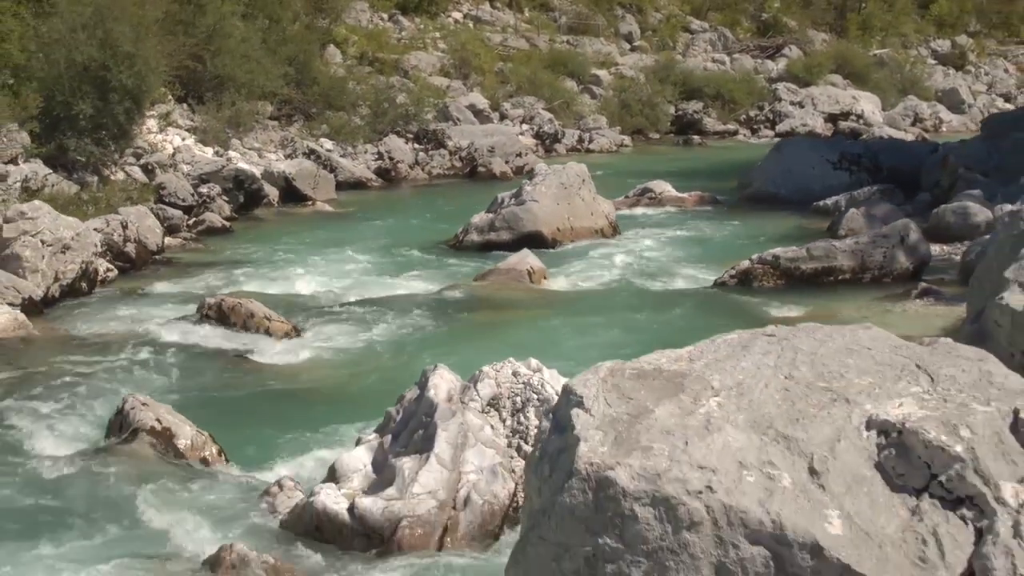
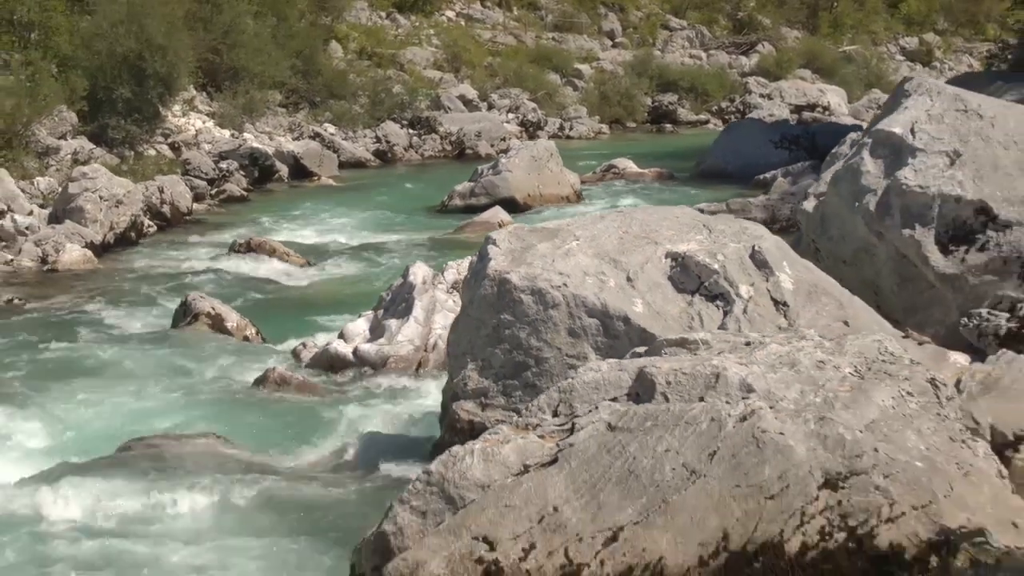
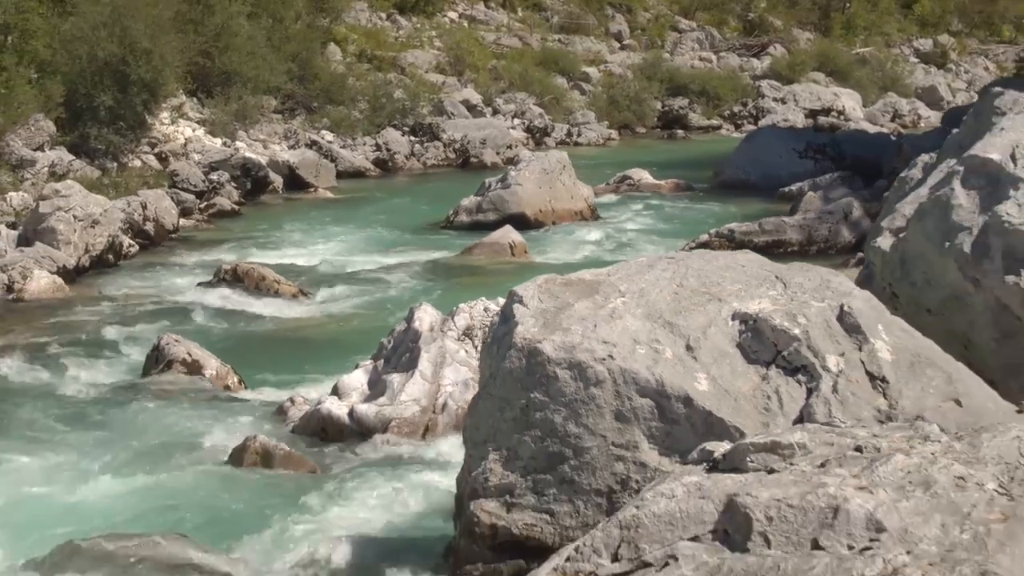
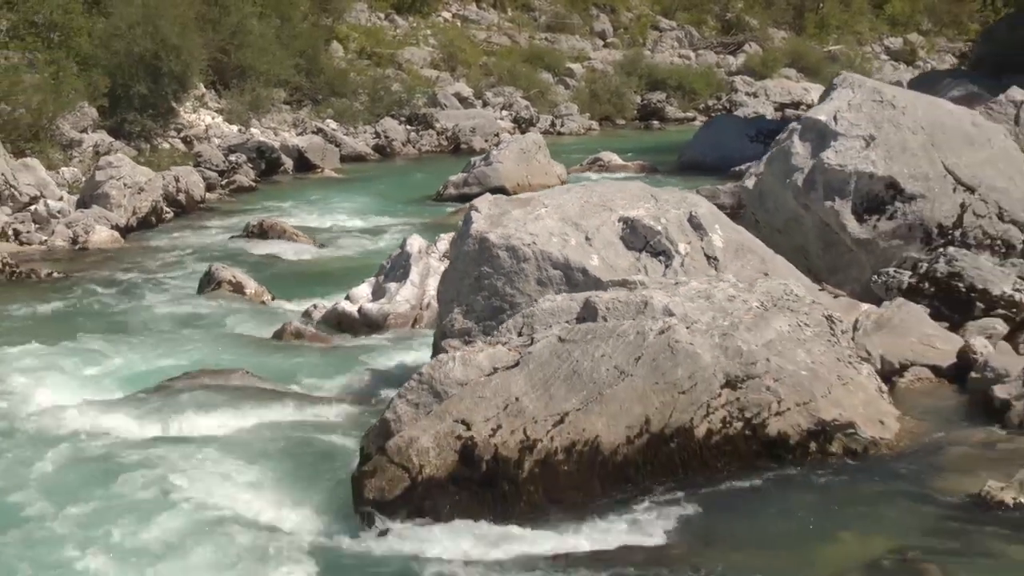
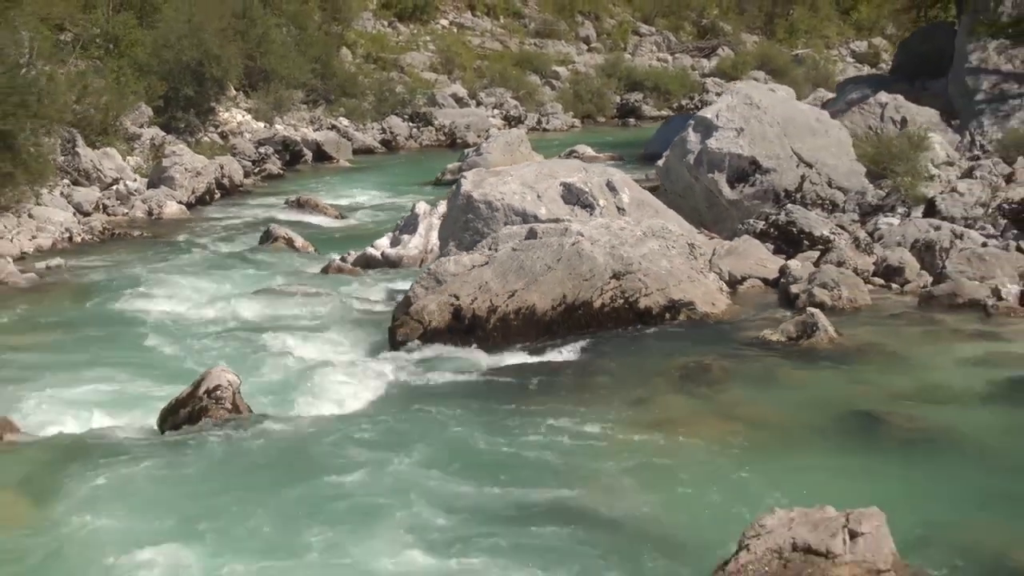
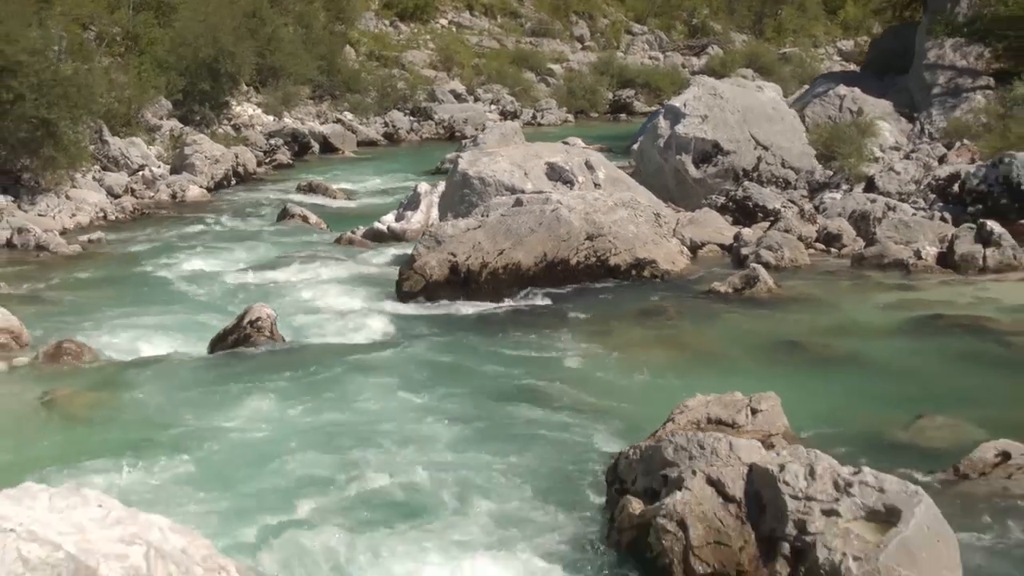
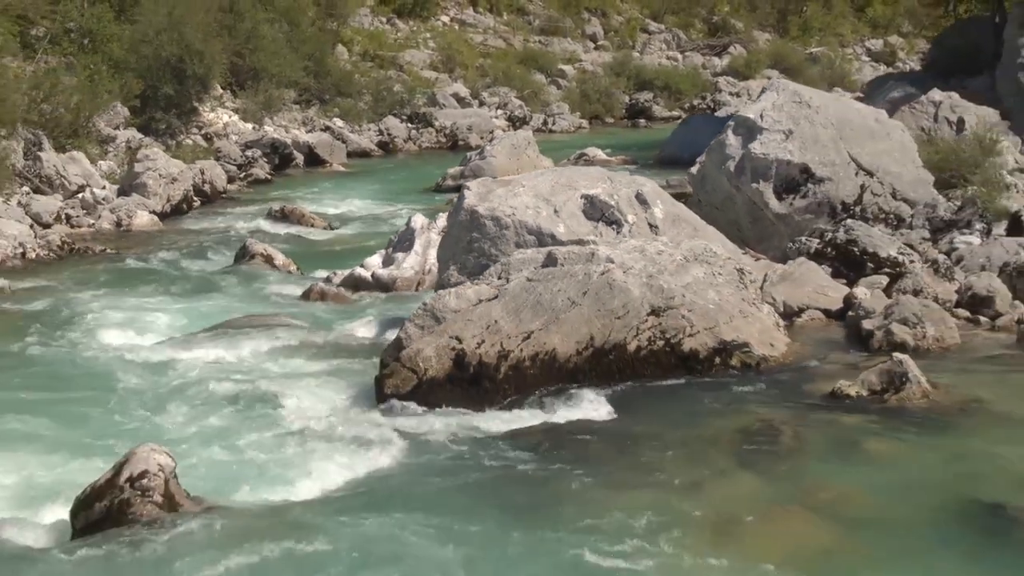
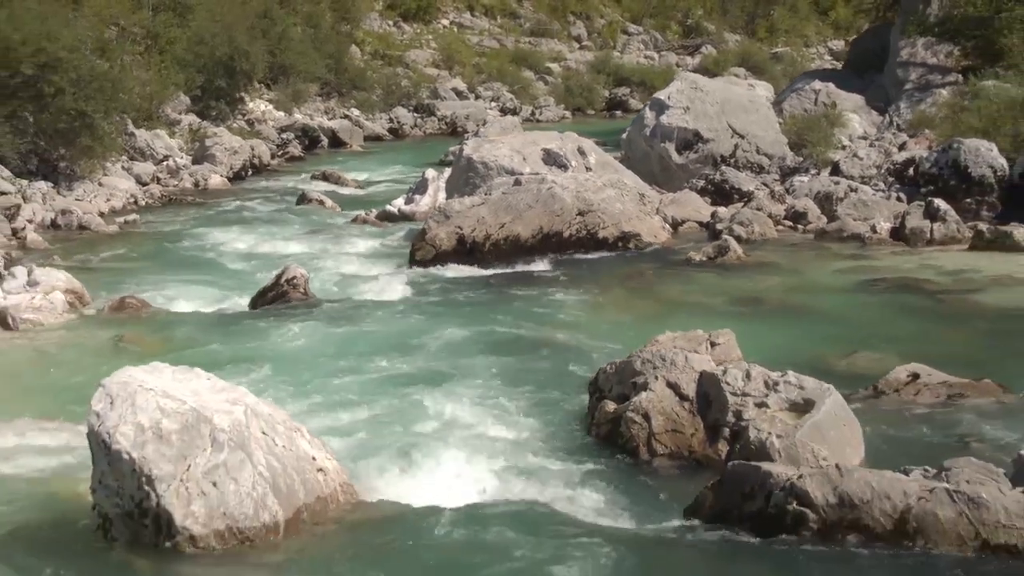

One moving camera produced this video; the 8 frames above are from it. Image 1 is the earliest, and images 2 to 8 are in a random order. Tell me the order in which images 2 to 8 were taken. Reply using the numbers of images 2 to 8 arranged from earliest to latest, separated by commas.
3, 2, 4, 7, 5, 6, 8
